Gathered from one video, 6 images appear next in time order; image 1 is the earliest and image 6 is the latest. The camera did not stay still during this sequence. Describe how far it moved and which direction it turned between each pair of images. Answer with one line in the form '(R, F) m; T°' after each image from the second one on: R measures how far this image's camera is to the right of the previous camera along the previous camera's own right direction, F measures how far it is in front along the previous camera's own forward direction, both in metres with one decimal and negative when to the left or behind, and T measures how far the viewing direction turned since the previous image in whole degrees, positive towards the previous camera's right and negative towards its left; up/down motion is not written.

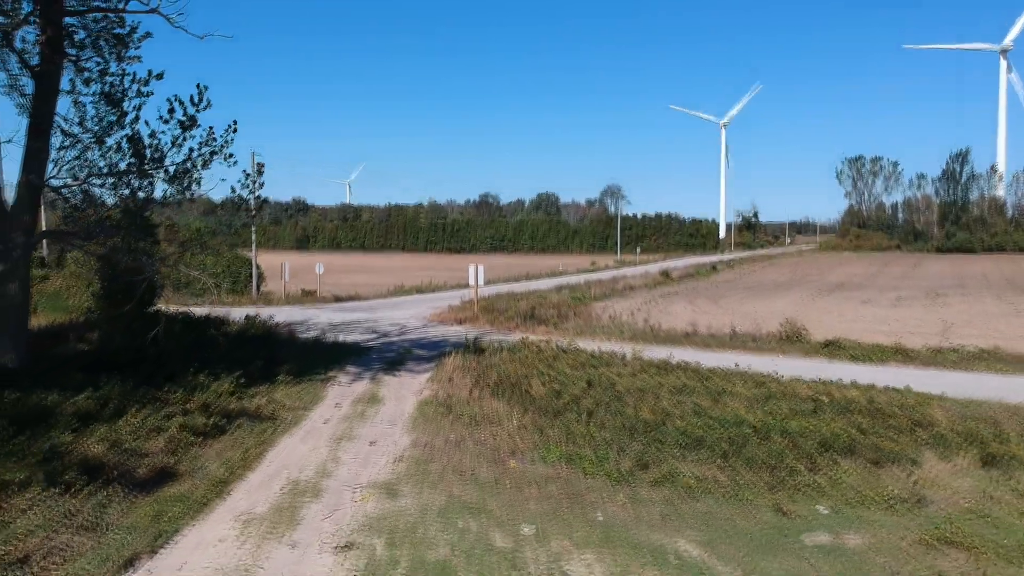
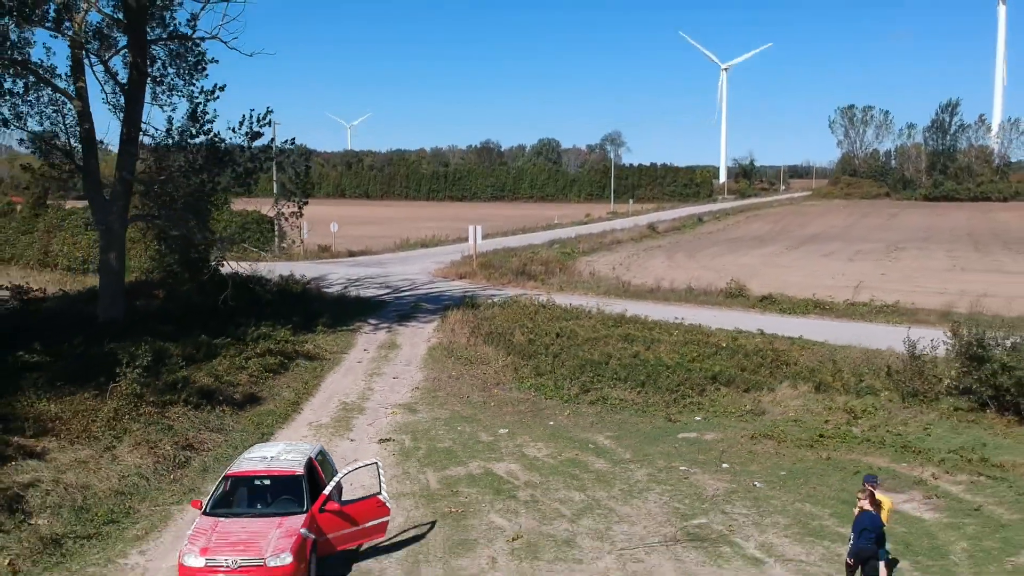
(+0.2, -3.3) m; 0°
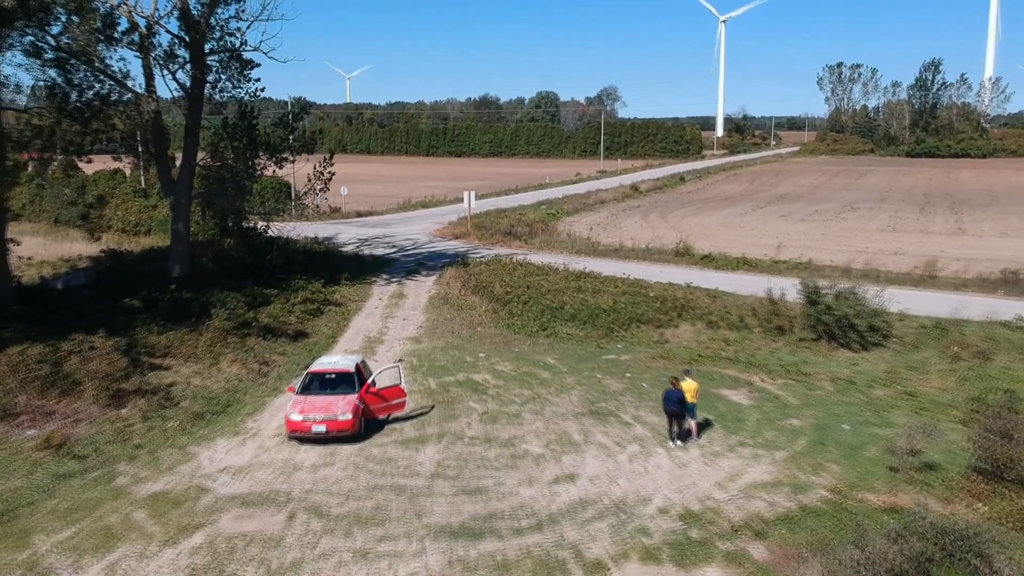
(+0.3, -4.1) m; 0°
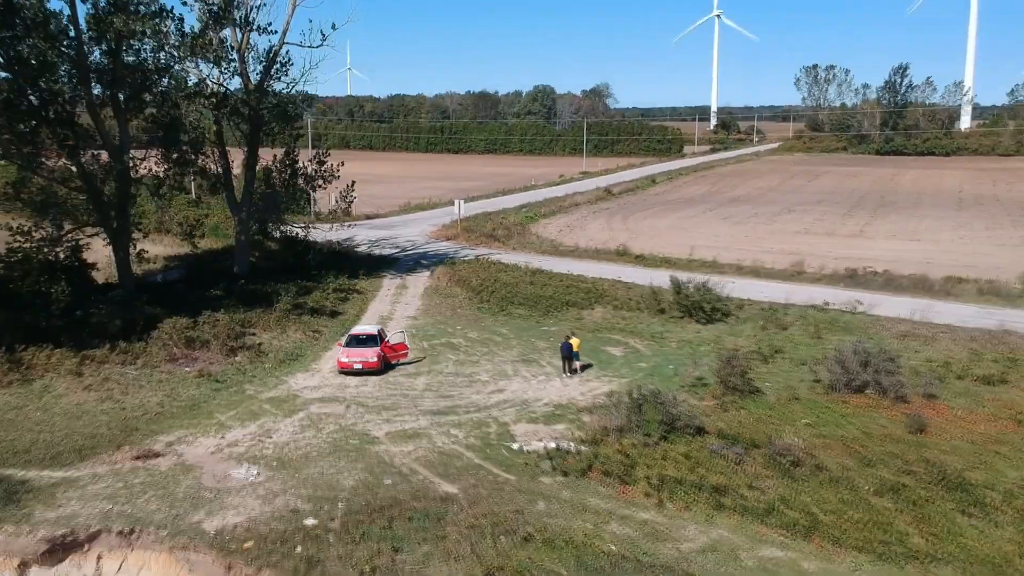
(+0.7, -6.9) m; 0°
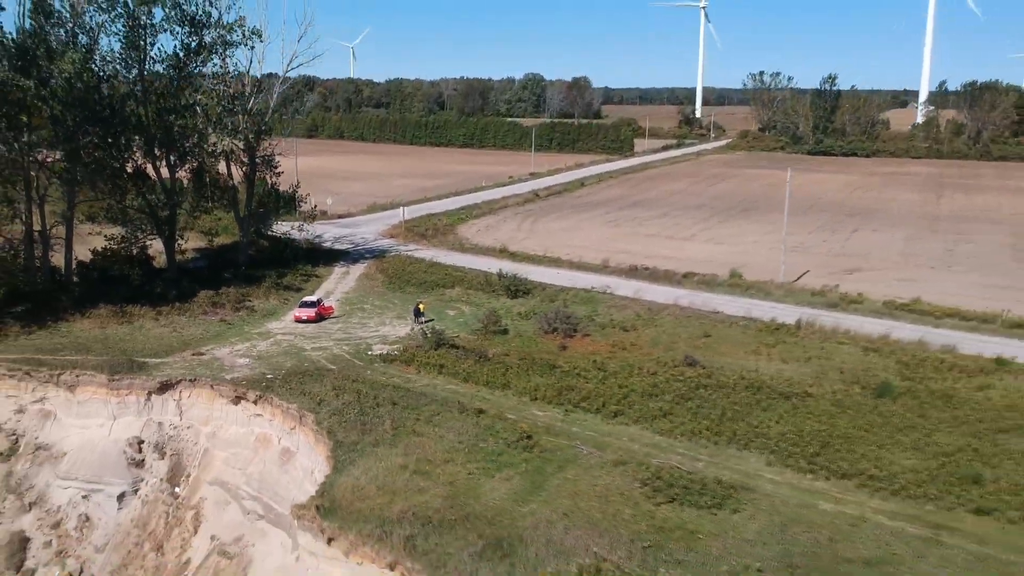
(+4.1, -14.4) m; 0°
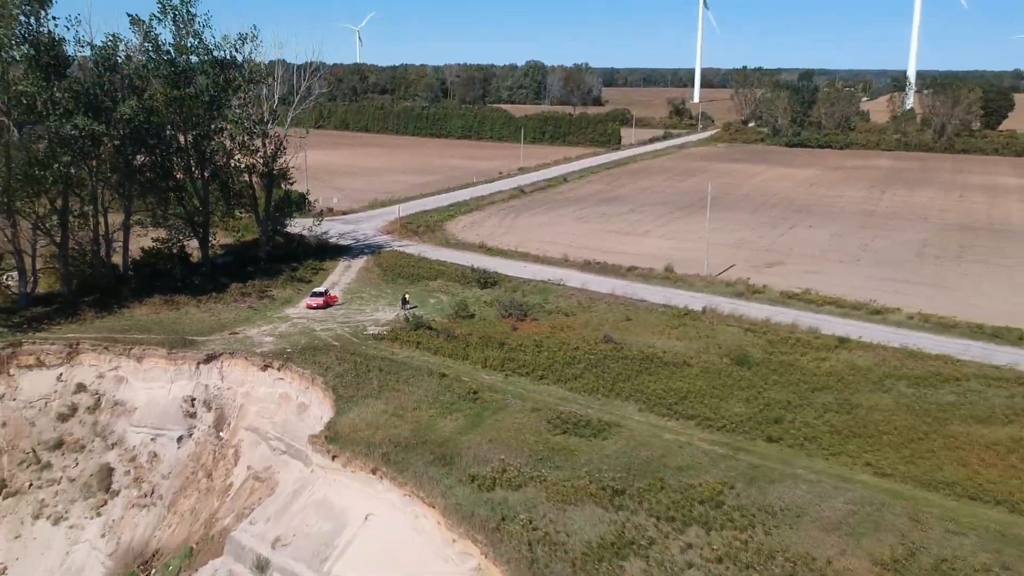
(+1.6, -8.1) m; 0°
